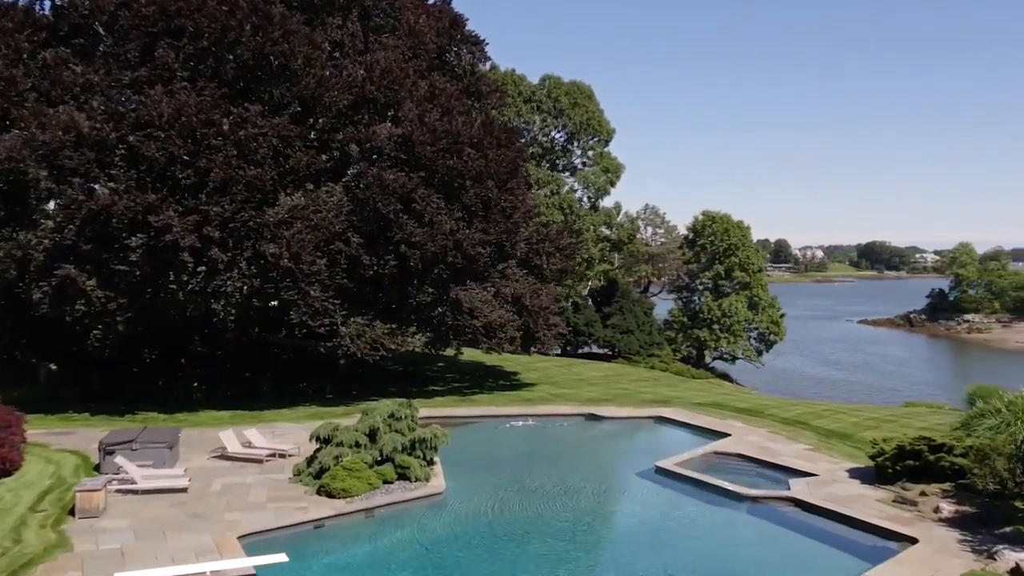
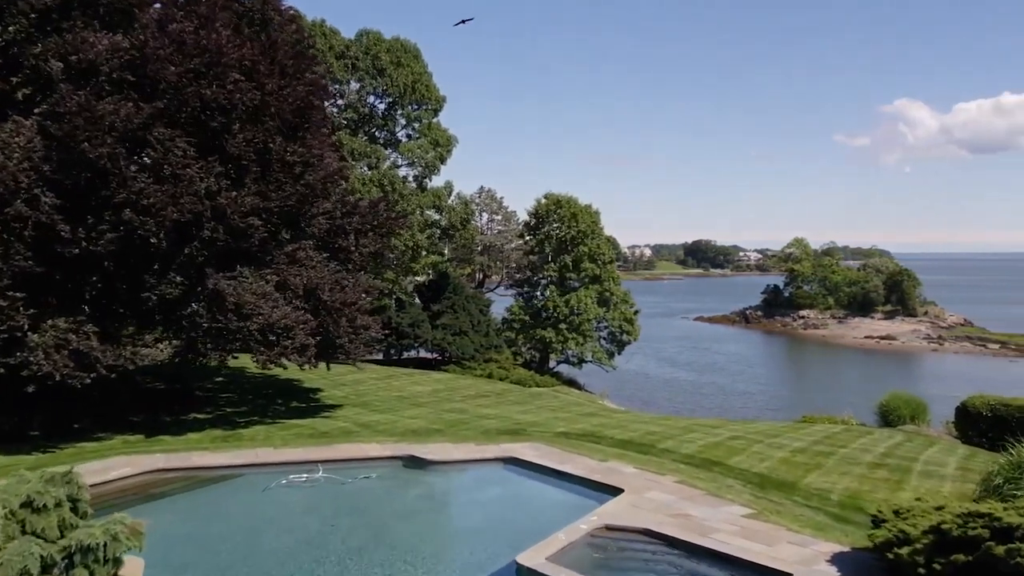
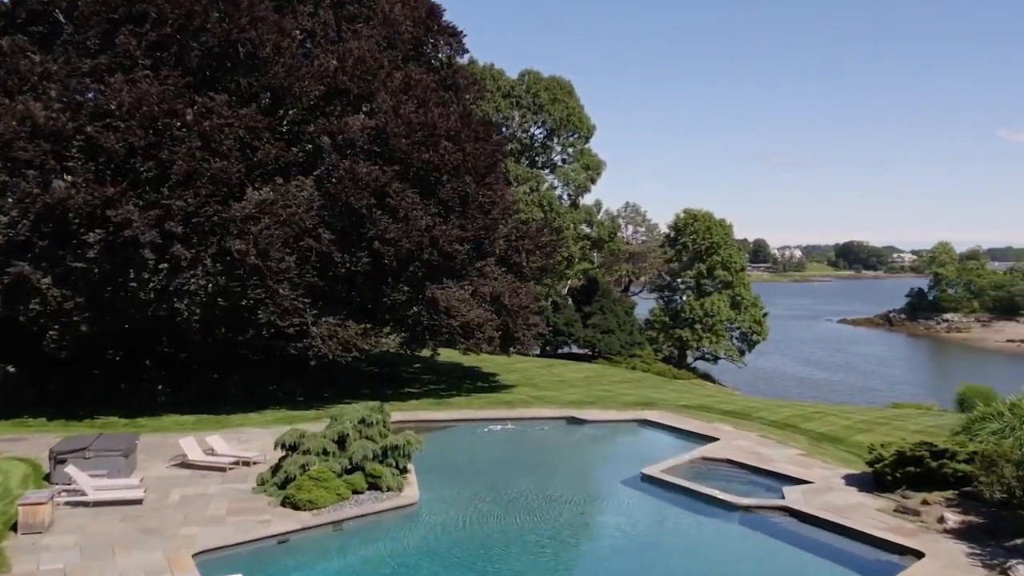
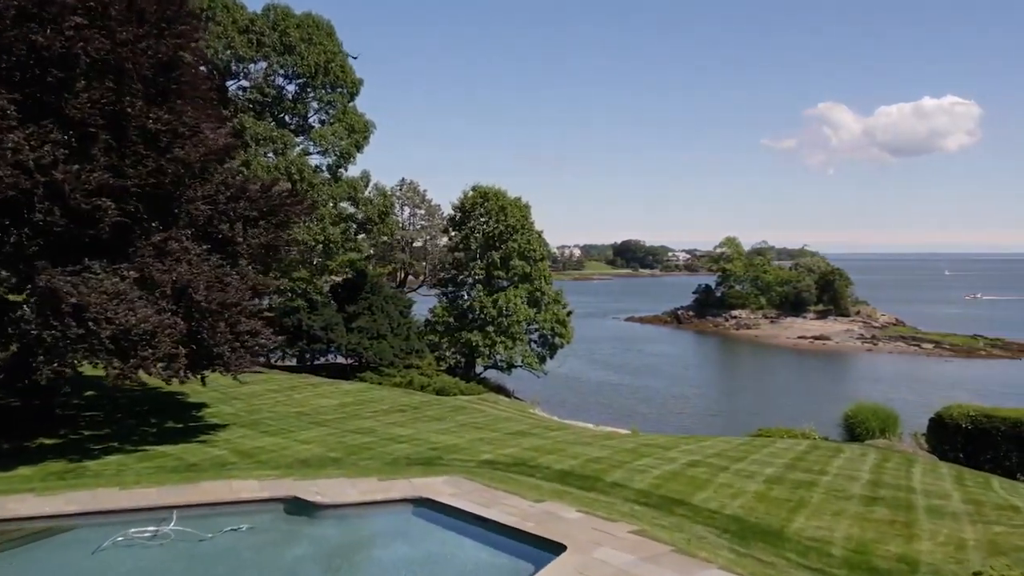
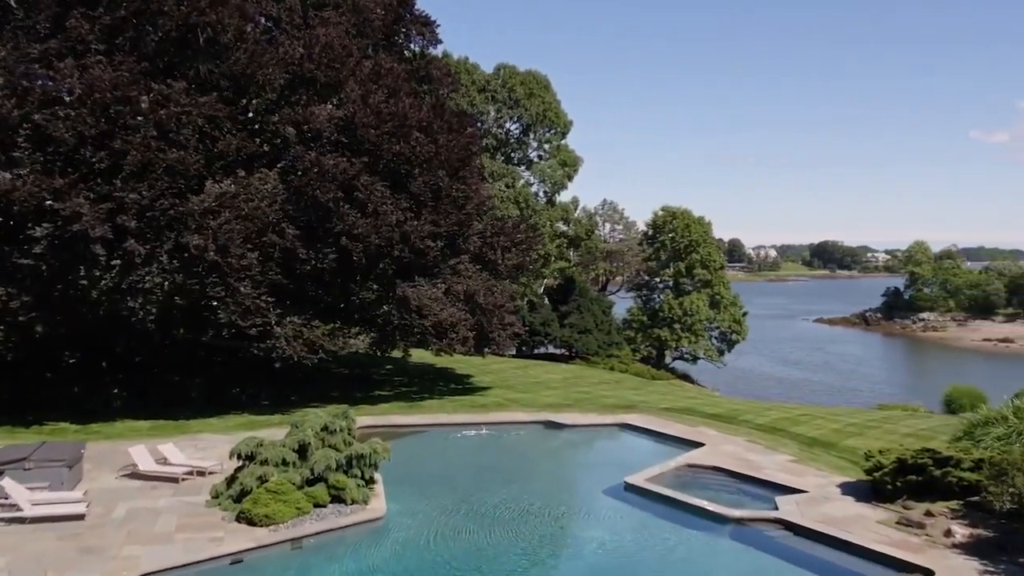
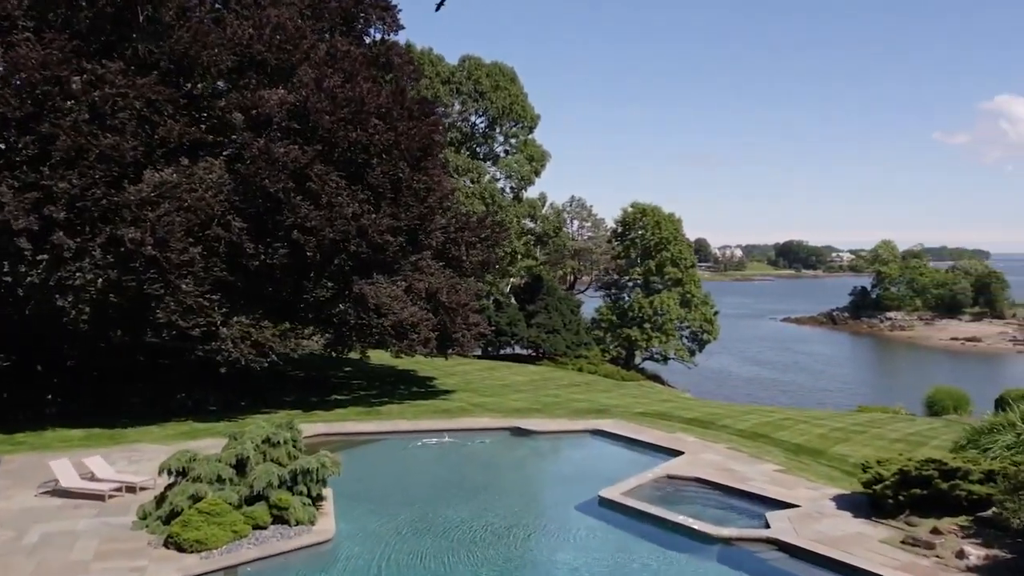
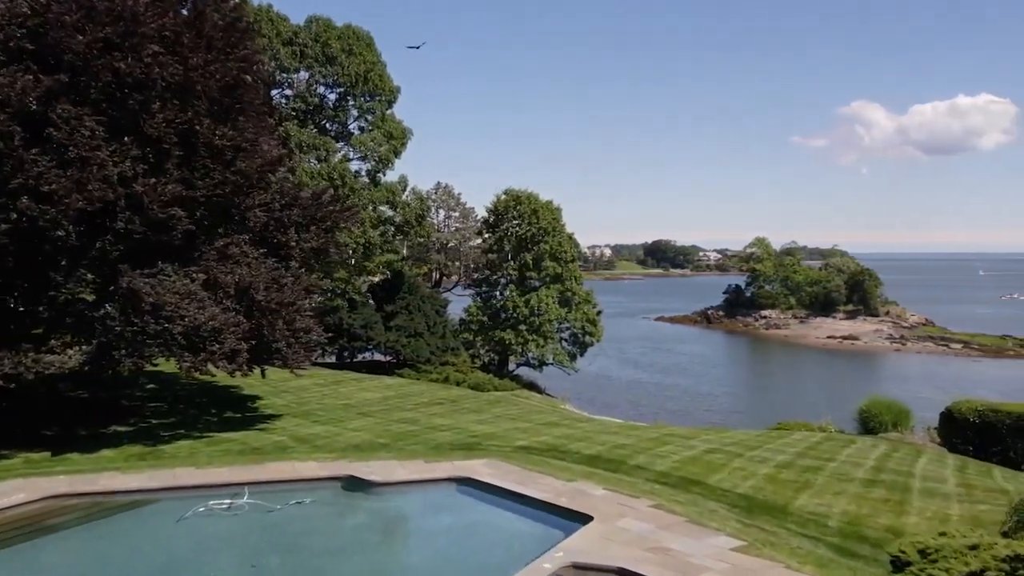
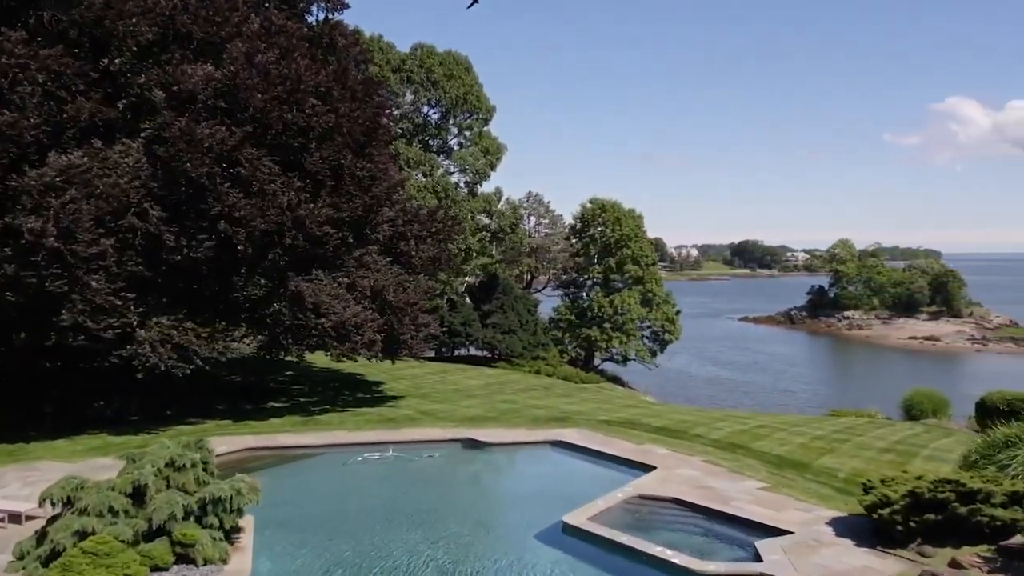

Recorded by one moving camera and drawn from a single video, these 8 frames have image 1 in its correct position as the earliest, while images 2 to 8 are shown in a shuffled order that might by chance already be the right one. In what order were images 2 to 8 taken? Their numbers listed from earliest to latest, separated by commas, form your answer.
3, 5, 6, 8, 2, 7, 4
